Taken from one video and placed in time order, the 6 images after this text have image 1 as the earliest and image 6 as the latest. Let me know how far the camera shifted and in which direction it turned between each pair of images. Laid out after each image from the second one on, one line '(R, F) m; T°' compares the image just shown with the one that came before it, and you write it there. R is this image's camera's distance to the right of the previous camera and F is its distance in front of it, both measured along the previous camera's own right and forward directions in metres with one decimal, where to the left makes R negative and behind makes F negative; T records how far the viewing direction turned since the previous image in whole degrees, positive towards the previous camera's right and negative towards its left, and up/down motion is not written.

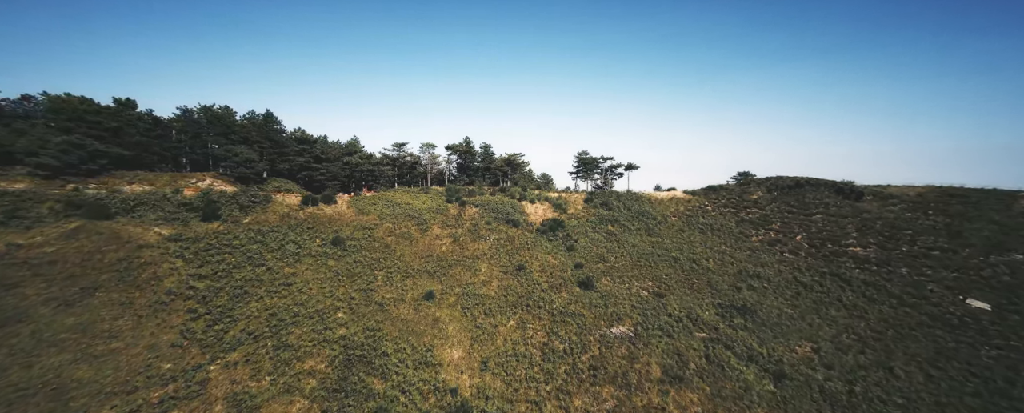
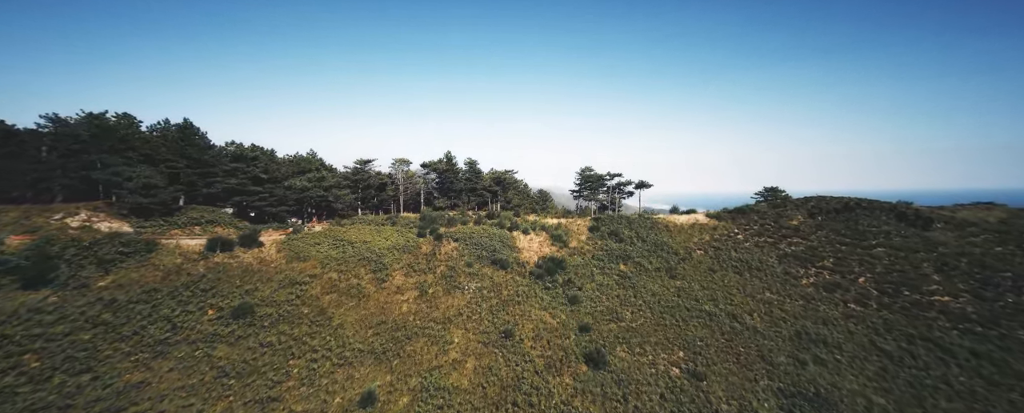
(+1.2, +12.9) m; 0°
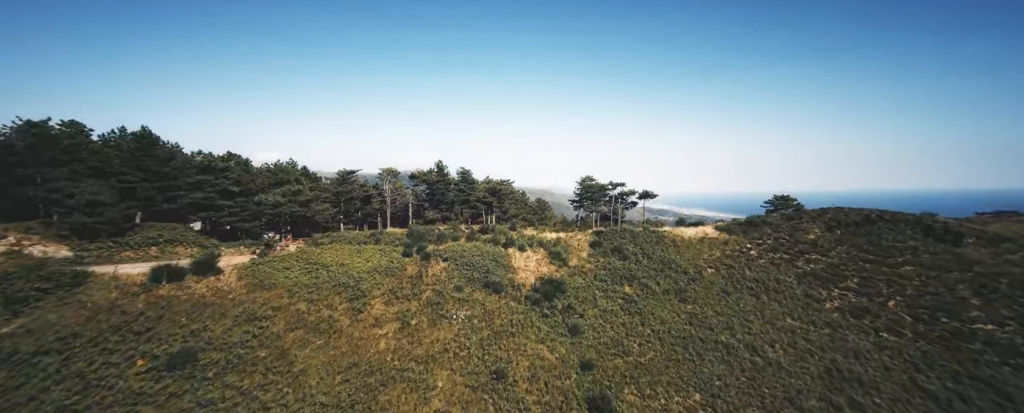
(+0.5, +4.6) m; 0°
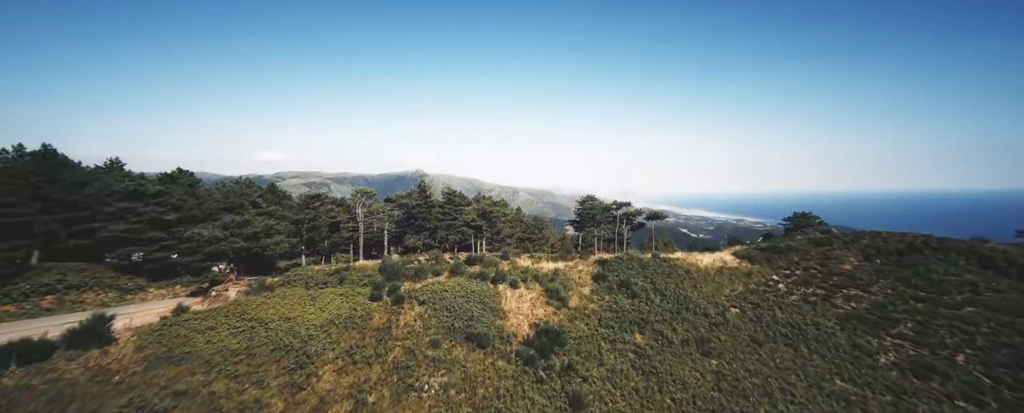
(+0.8, +7.9) m; 0°
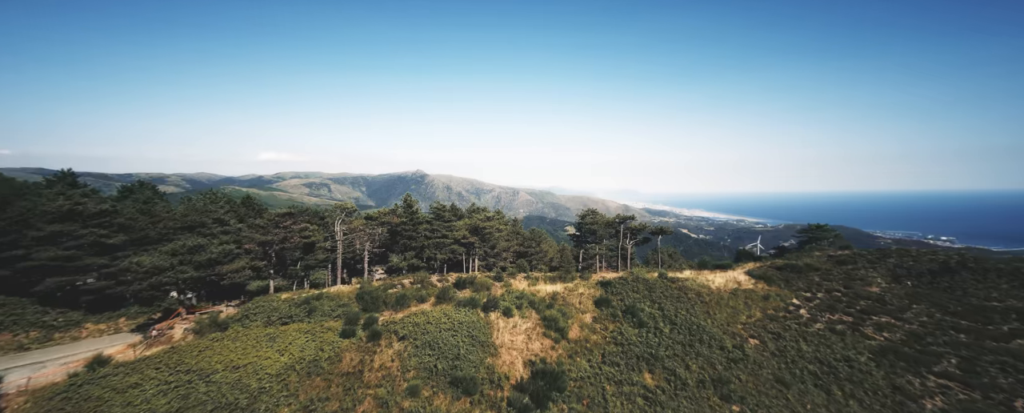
(+0.6, +4.9) m; 0°
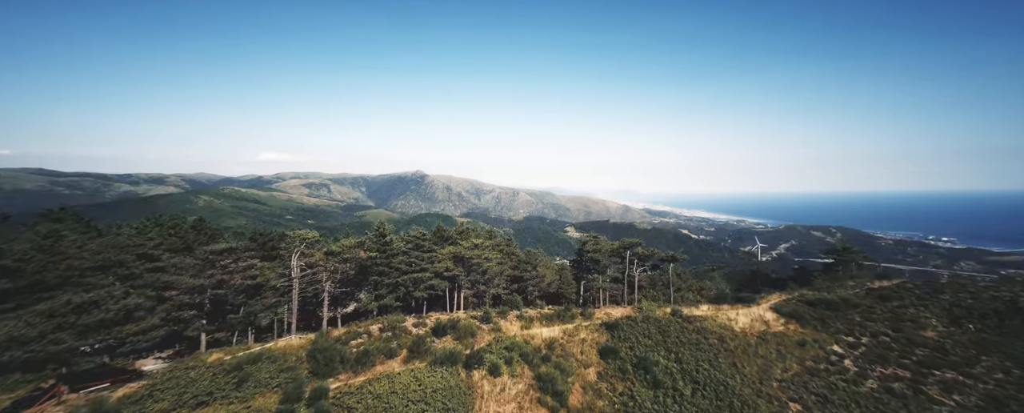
(+0.9, +7.5) m; 0°
